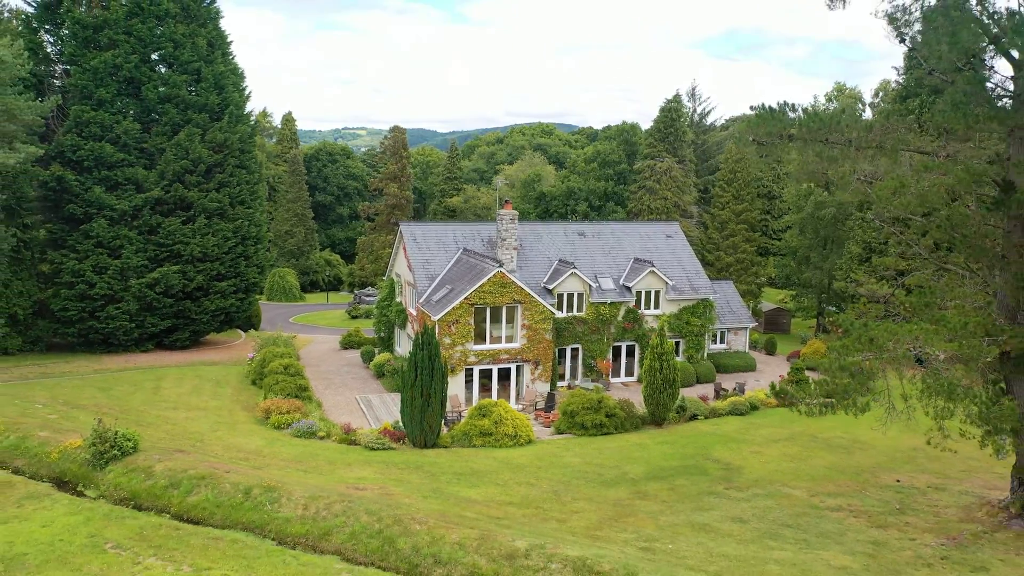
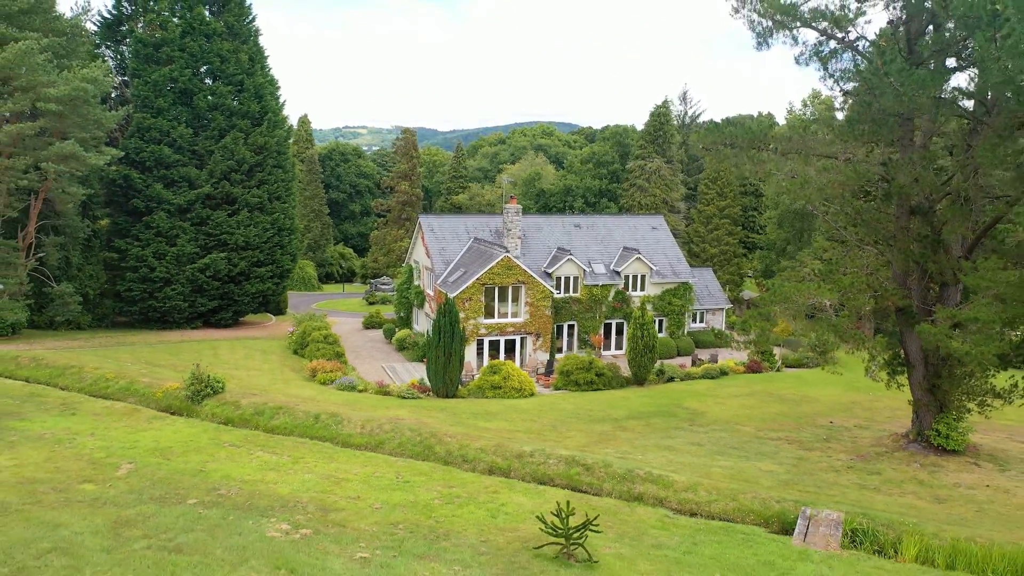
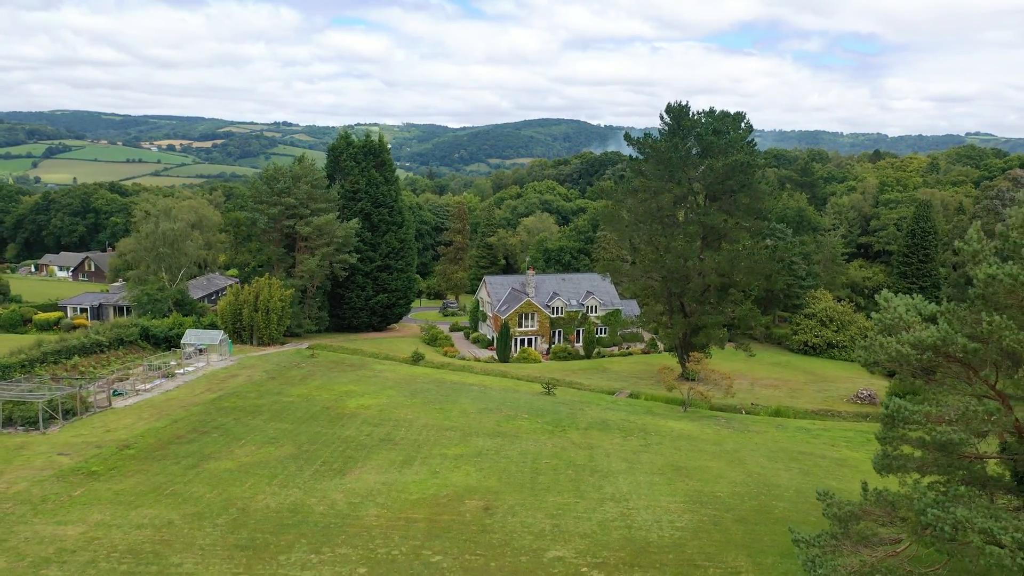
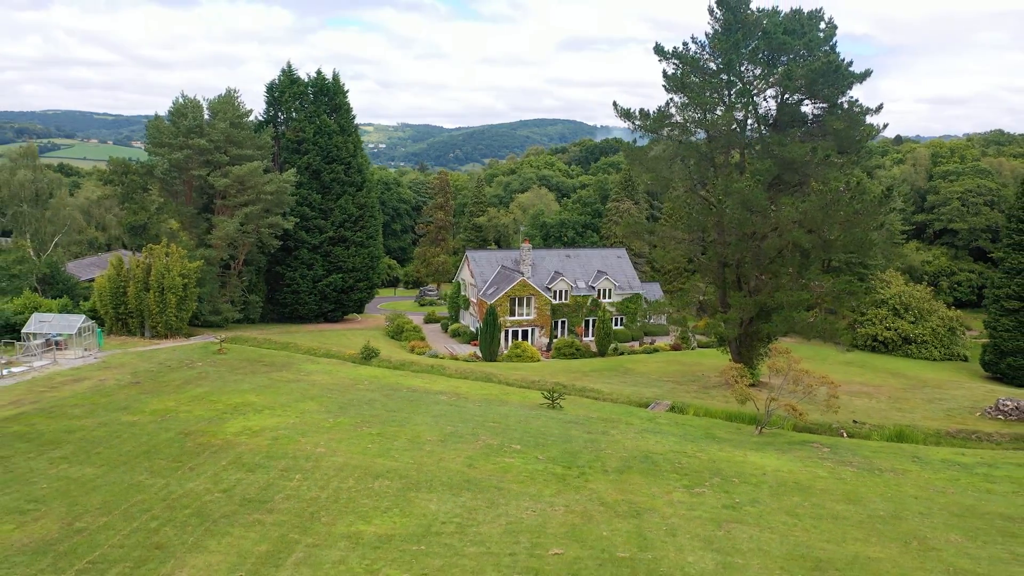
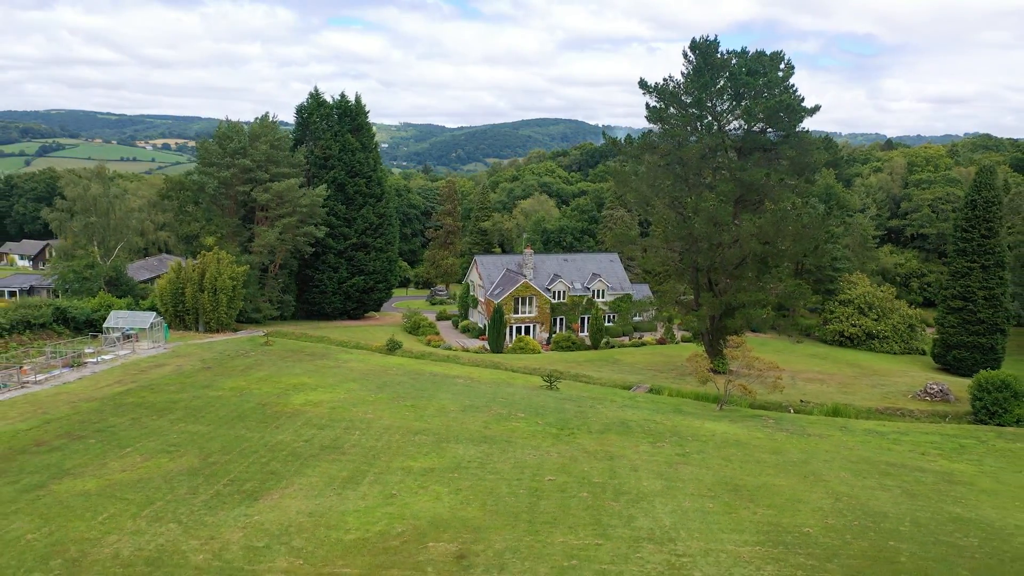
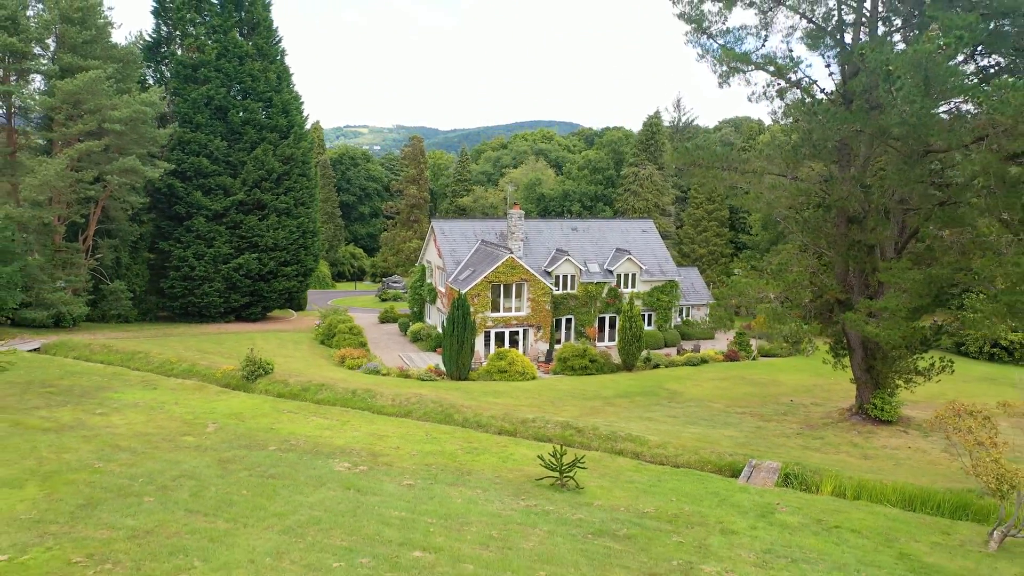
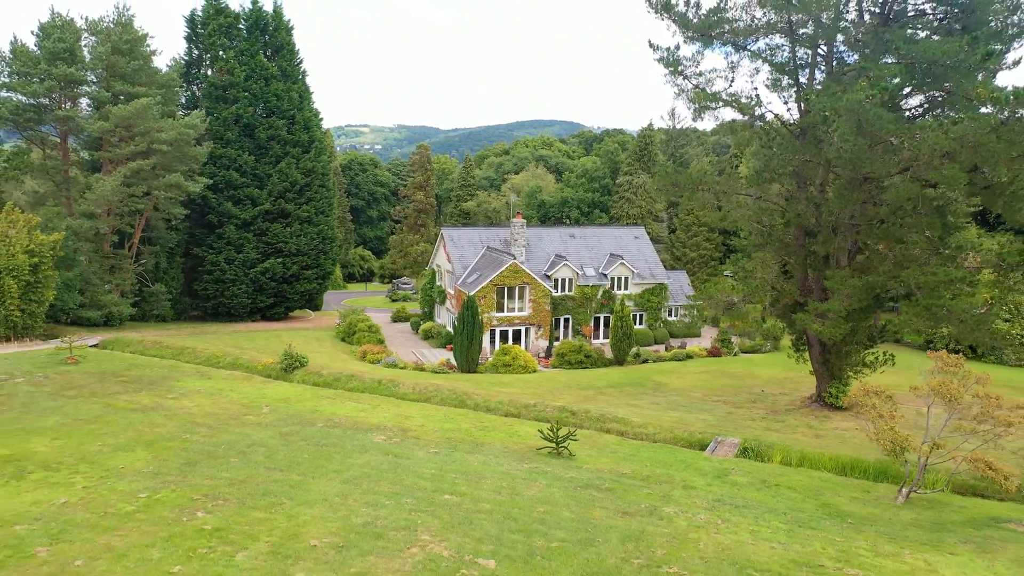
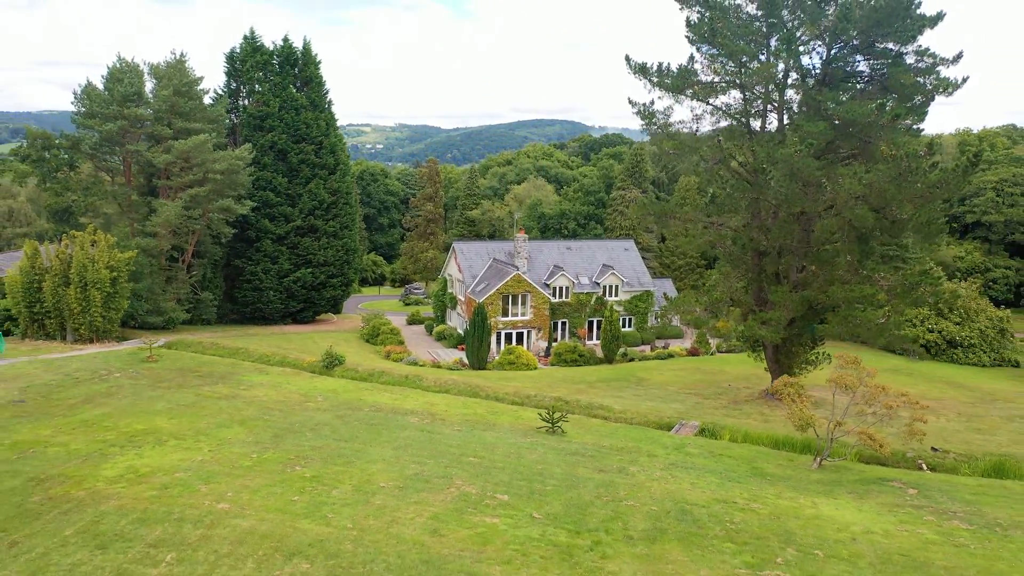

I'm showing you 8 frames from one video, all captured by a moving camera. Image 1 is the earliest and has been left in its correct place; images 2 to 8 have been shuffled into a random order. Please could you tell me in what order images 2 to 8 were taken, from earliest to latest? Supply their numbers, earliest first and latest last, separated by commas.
2, 6, 7, 8, 4, 5, 3
